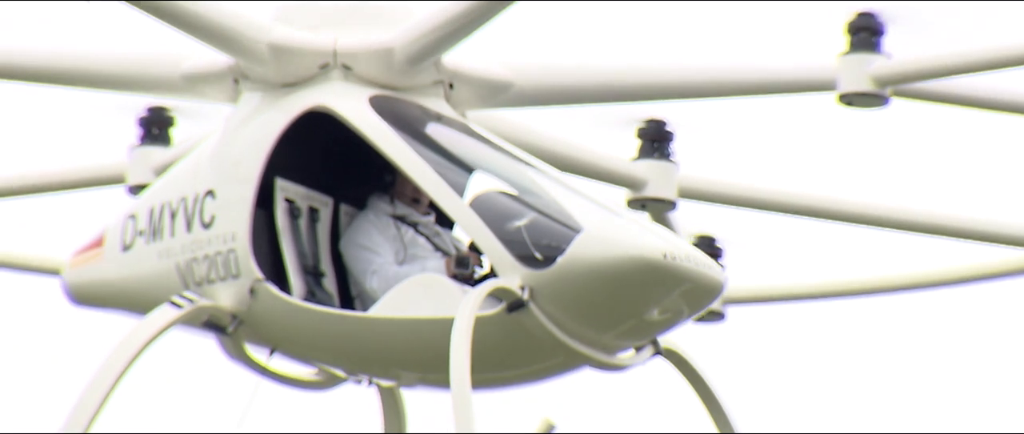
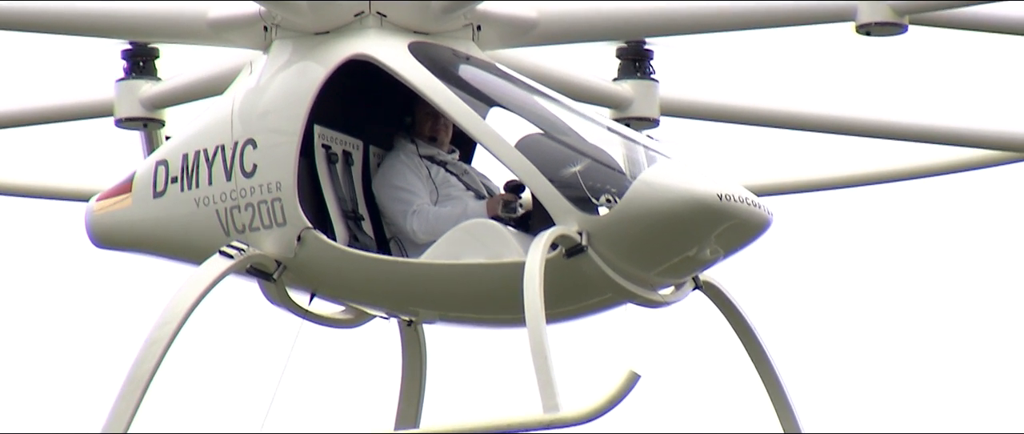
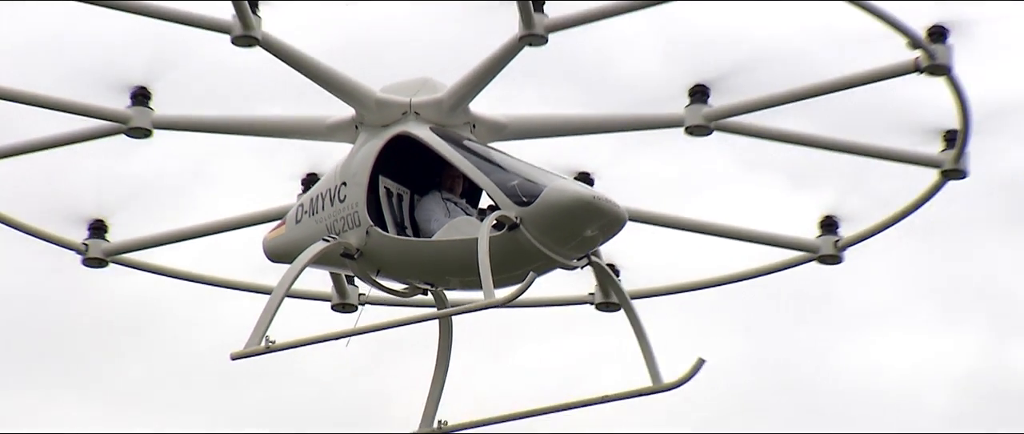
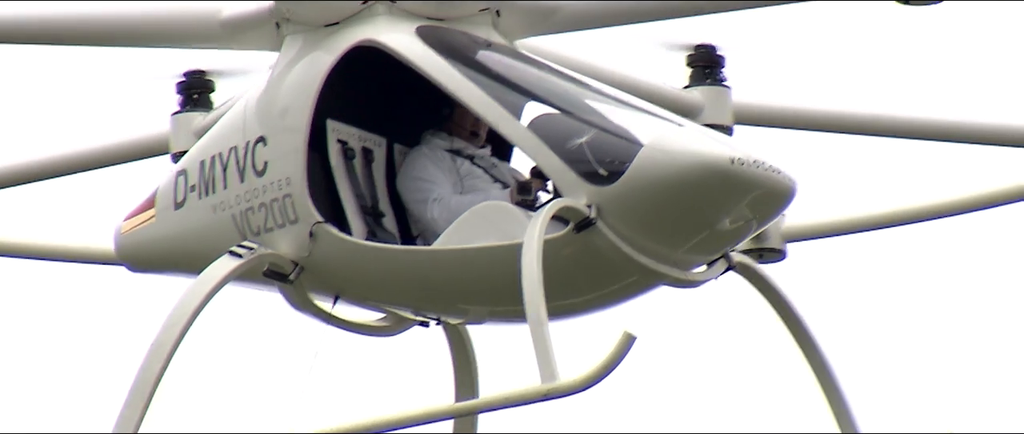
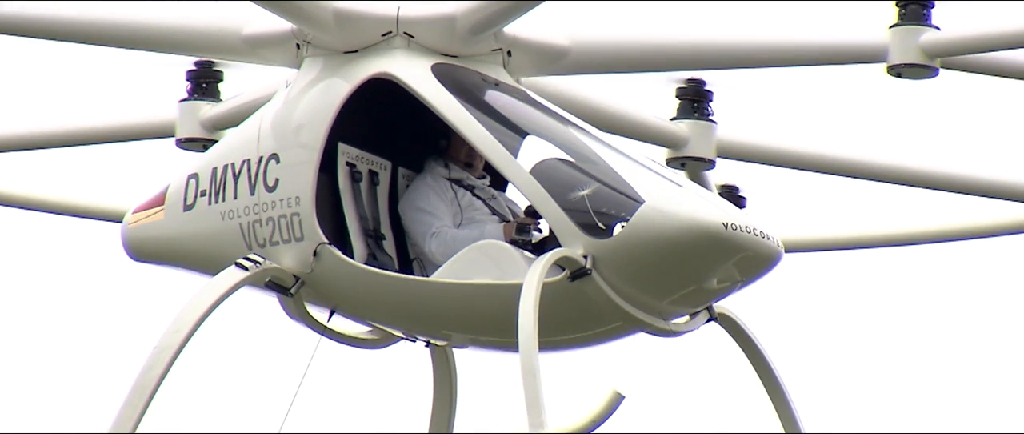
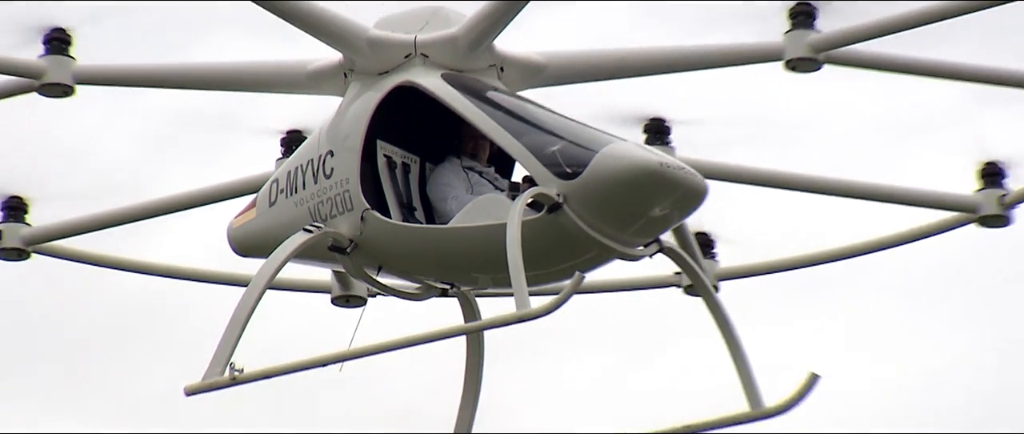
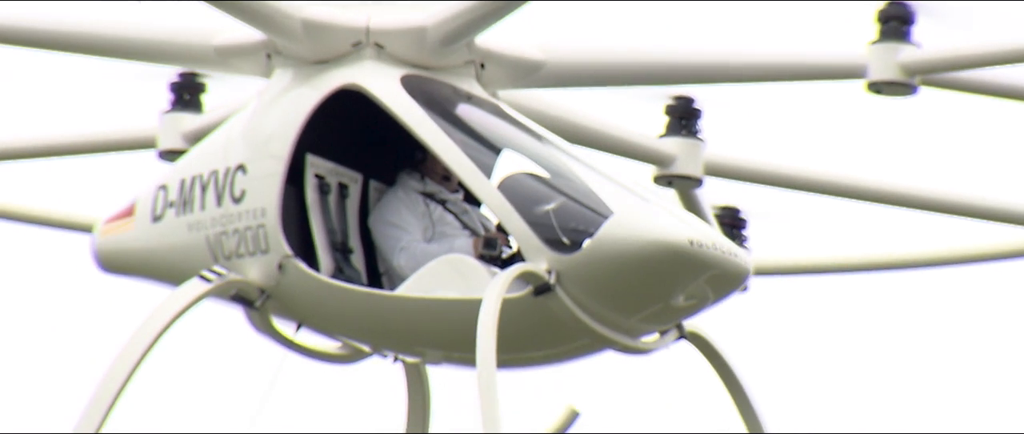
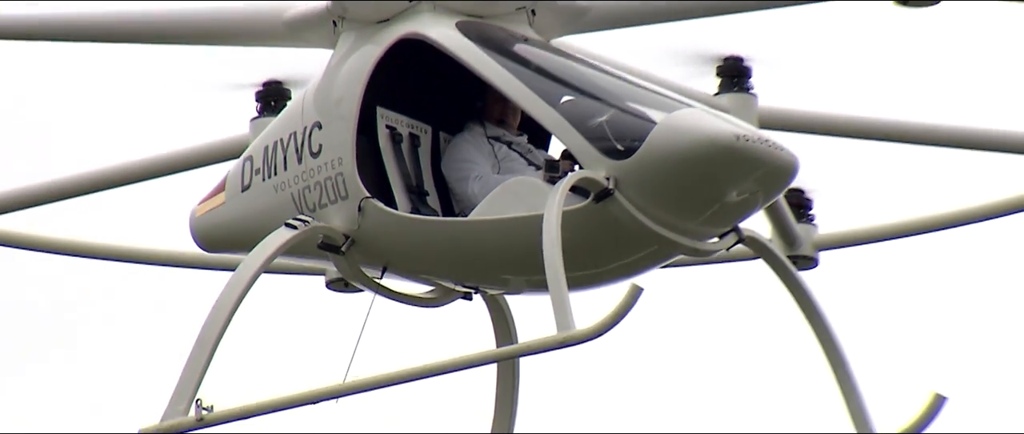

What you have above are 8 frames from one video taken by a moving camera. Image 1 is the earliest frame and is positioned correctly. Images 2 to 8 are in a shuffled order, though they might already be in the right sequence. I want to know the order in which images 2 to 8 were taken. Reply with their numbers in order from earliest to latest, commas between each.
7, 5, 2, 4, 8, 6, 3
